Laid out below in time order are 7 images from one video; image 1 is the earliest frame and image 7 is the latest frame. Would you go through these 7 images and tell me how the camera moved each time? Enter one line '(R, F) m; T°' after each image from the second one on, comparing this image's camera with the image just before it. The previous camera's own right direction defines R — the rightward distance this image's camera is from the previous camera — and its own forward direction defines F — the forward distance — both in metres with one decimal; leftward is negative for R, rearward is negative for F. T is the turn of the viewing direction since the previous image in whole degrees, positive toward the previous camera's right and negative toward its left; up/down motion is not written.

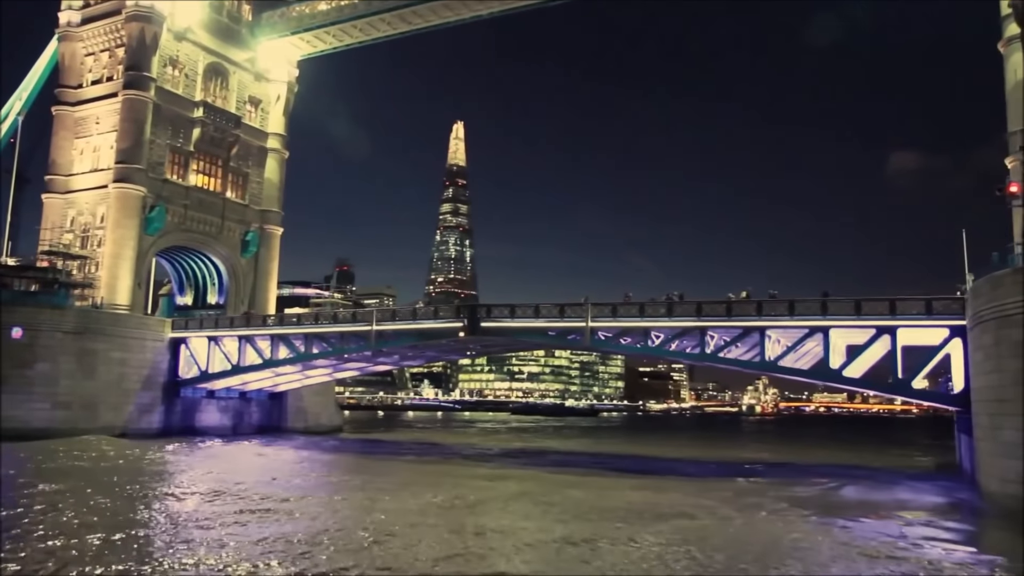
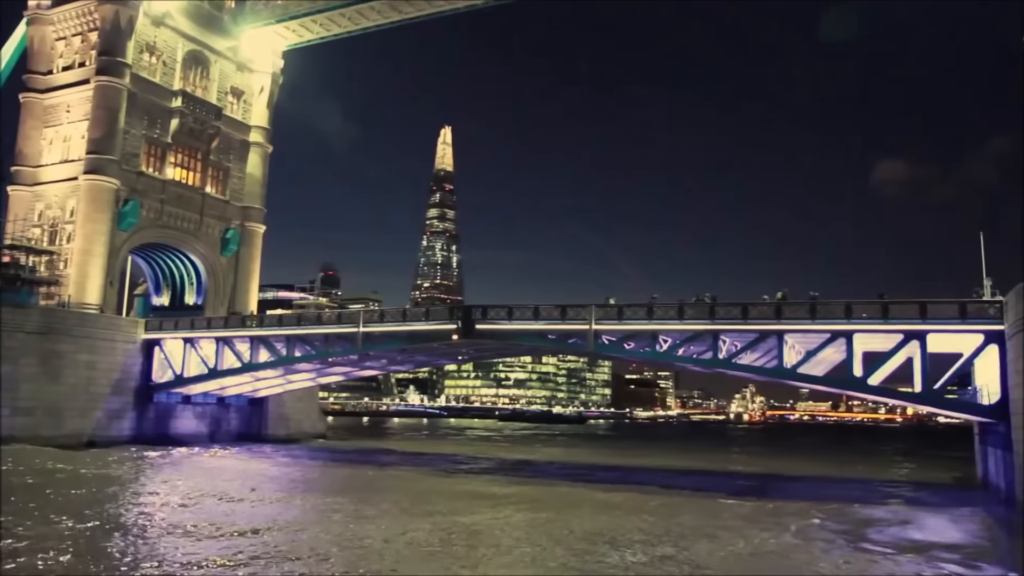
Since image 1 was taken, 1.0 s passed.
(-0.5, +2.4) m; +1°
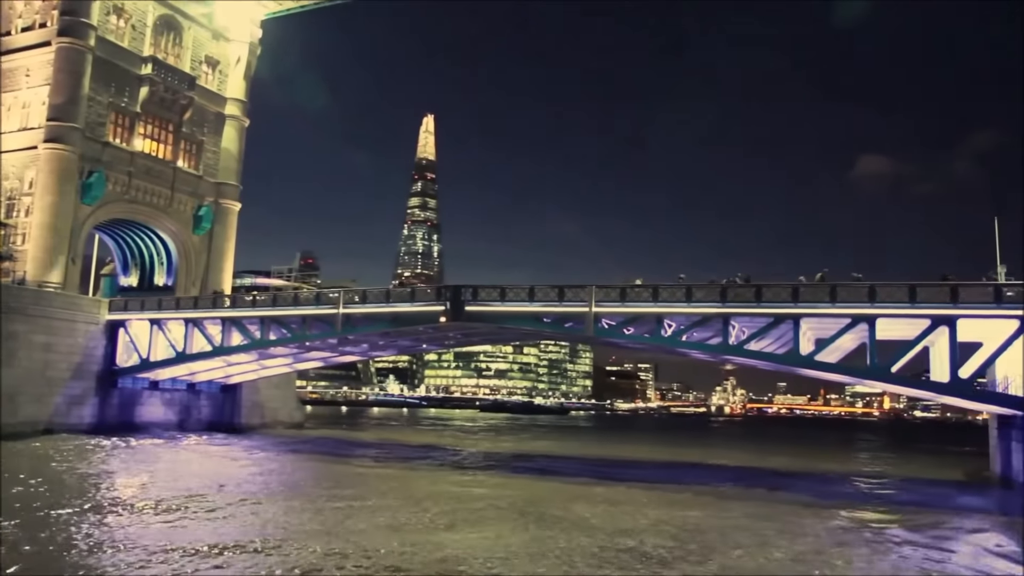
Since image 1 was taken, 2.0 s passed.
(-0.5, +2.4) m; +1°
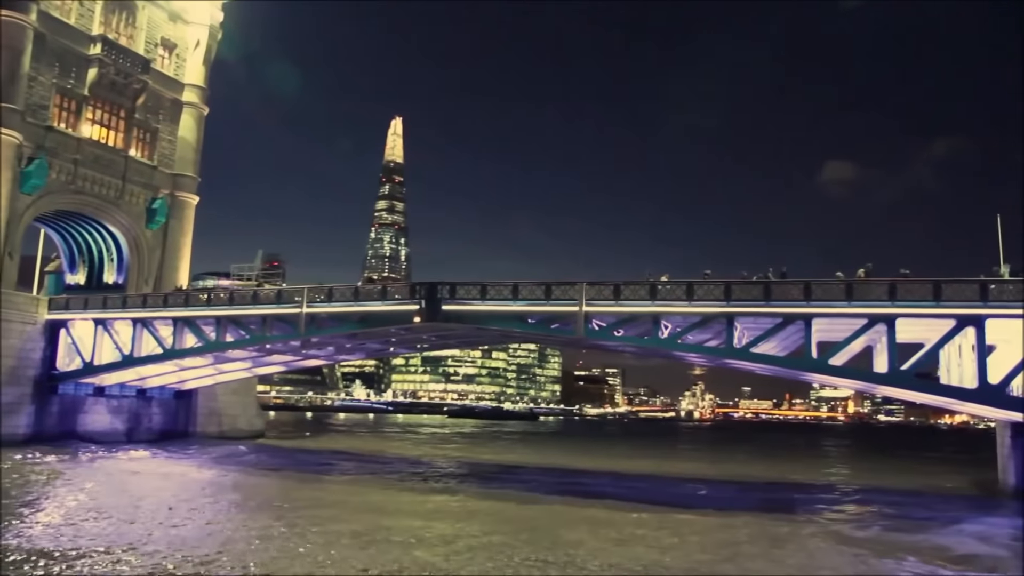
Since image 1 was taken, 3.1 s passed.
(-0.5, +2.8) m; +2°
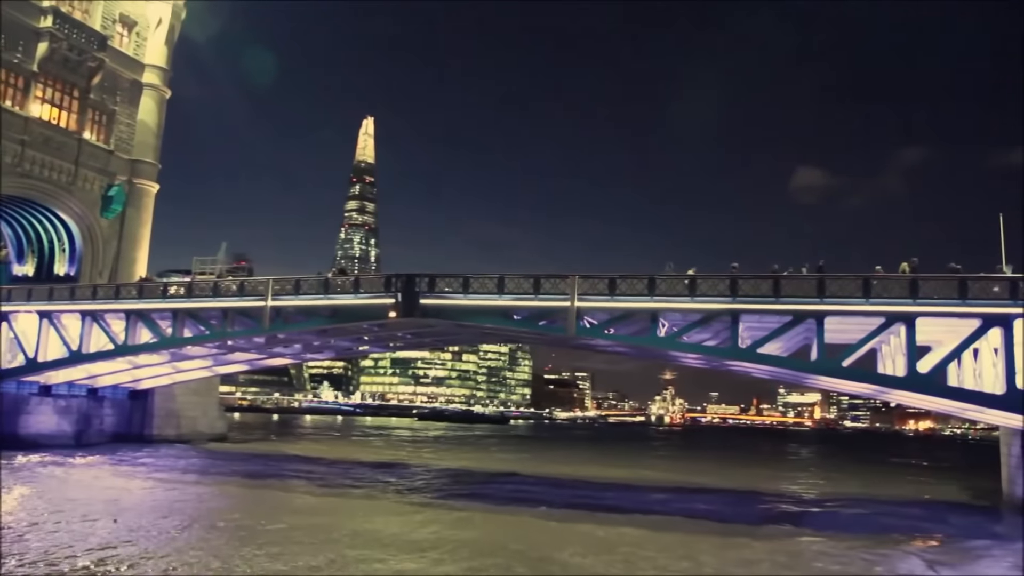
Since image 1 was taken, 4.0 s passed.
(-0.5, +2.3) m; +2°
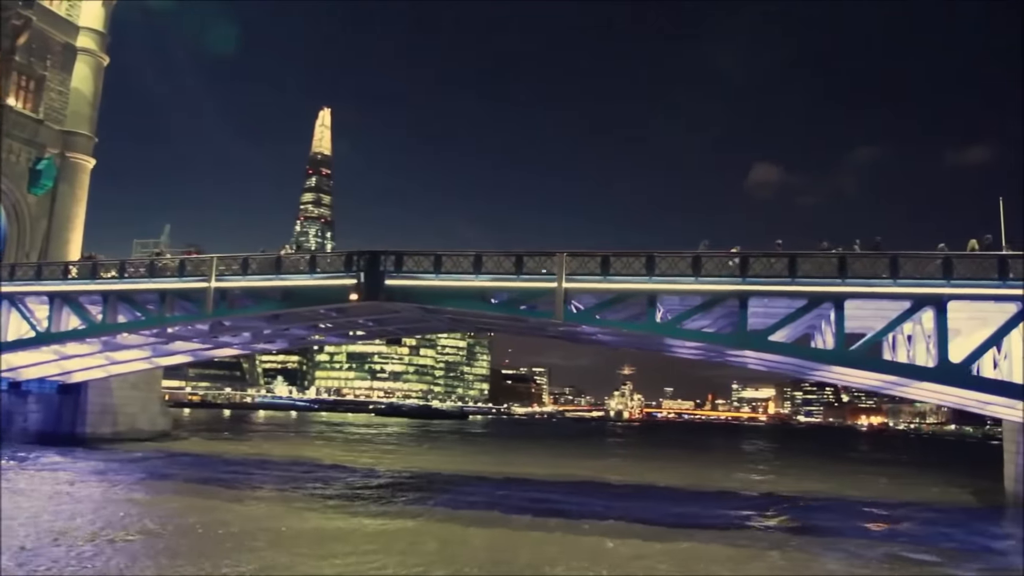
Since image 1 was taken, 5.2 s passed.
(-0.6, +3.0) m; +3°
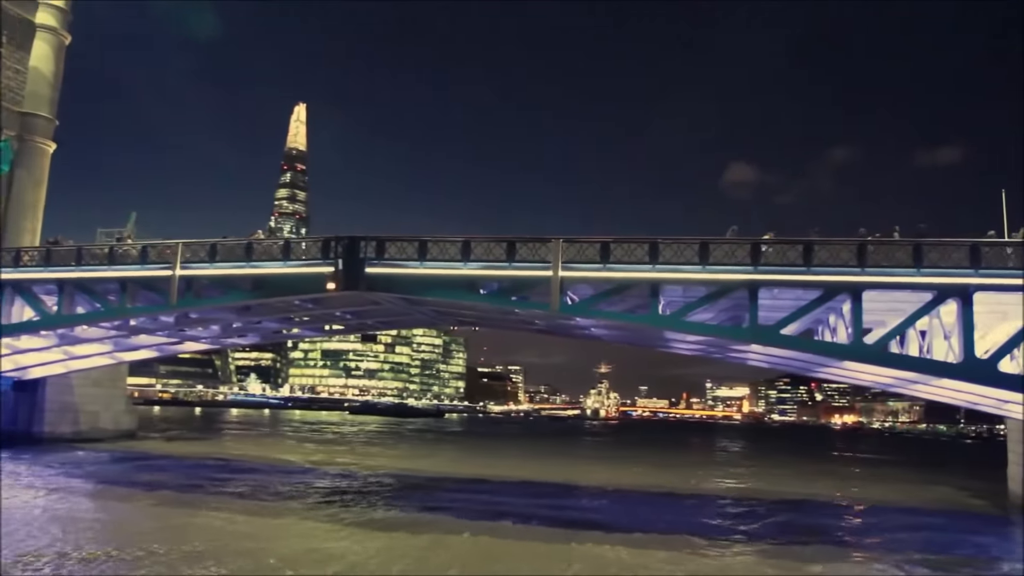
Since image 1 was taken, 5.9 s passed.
(-0.4, +1.7) m; +2°
